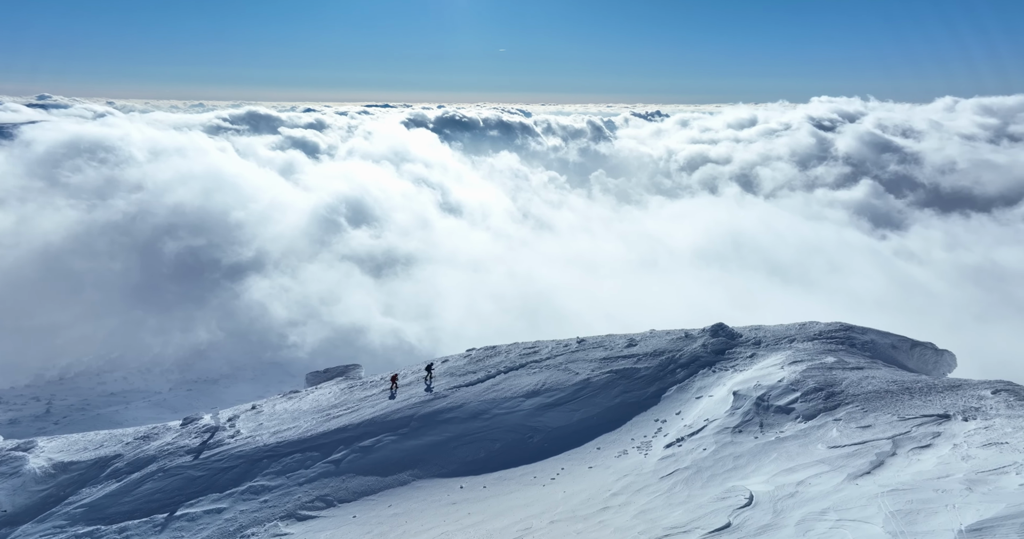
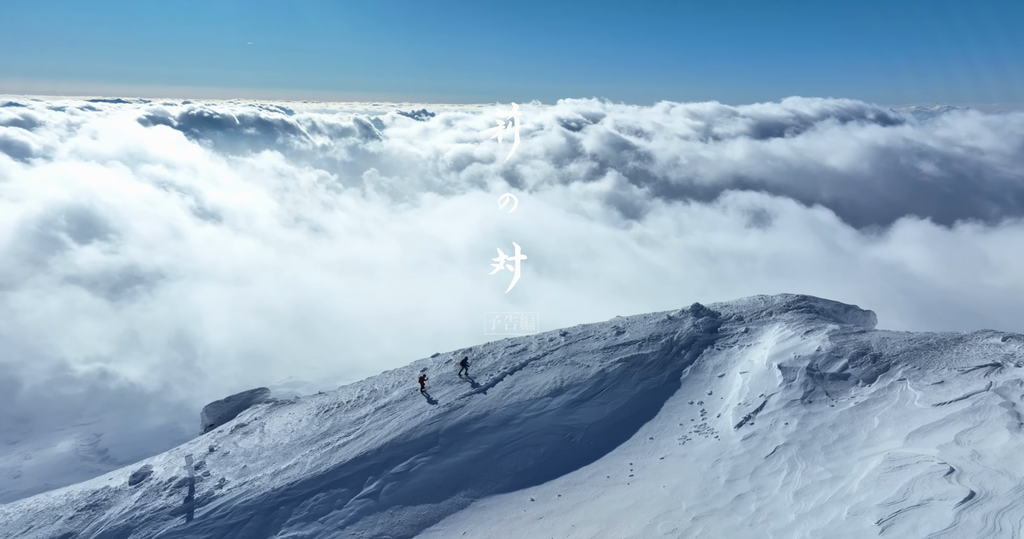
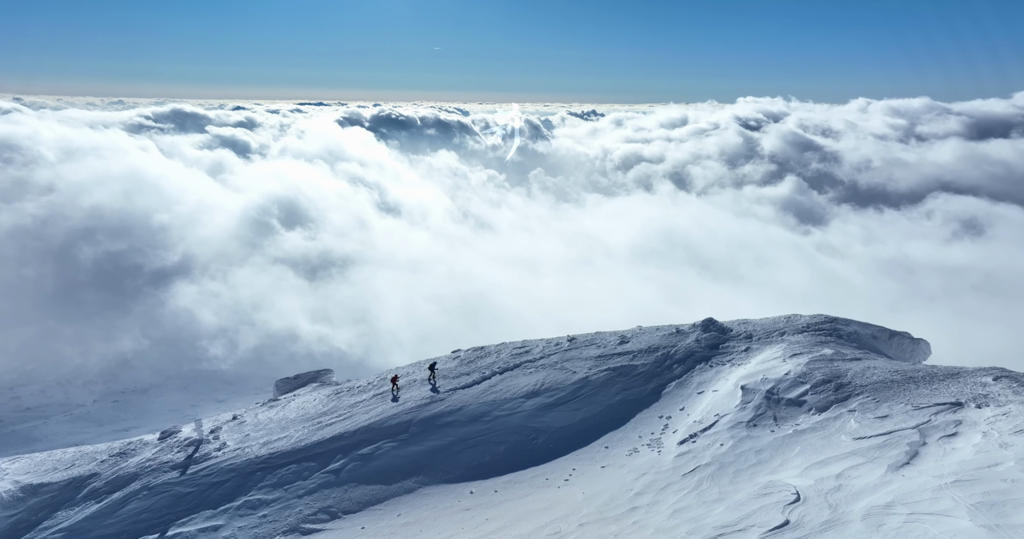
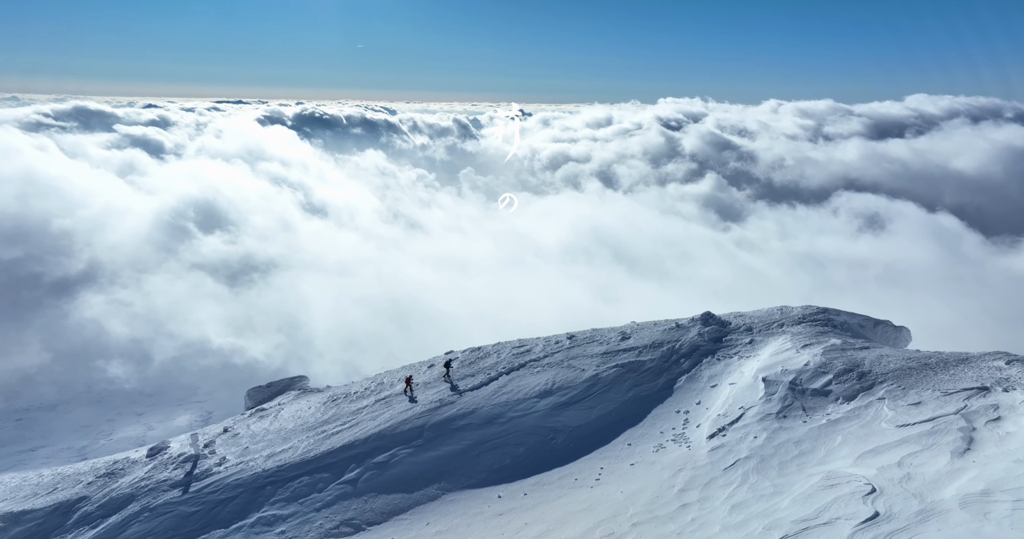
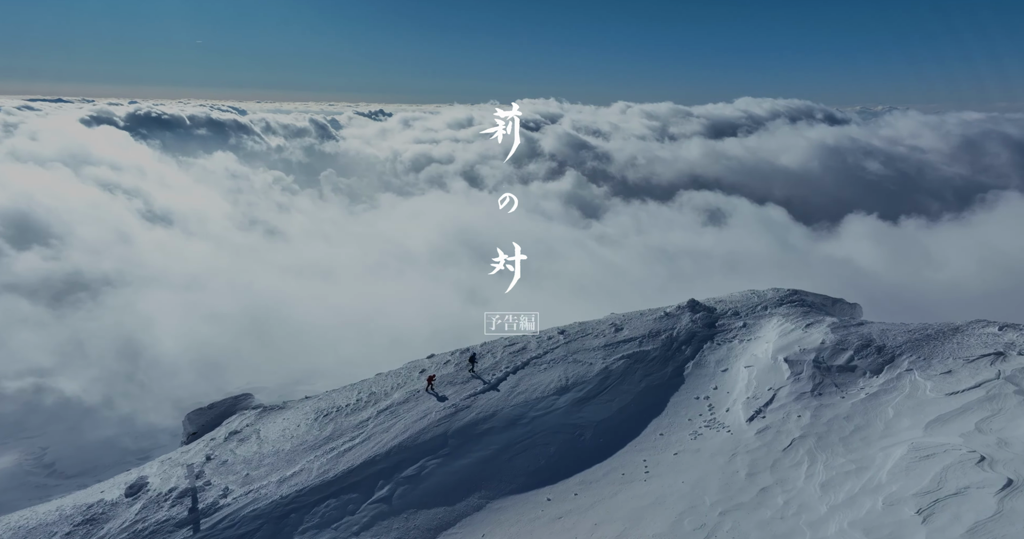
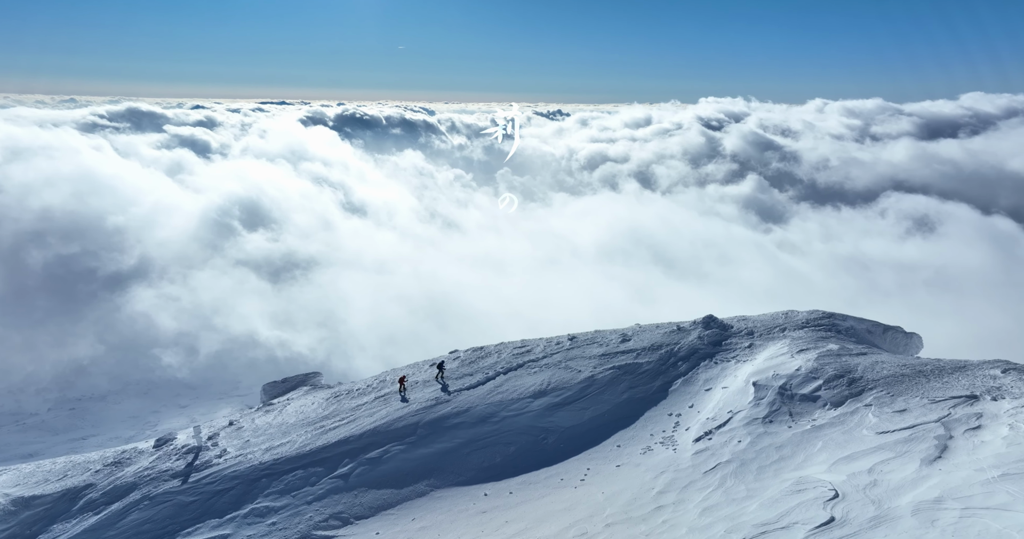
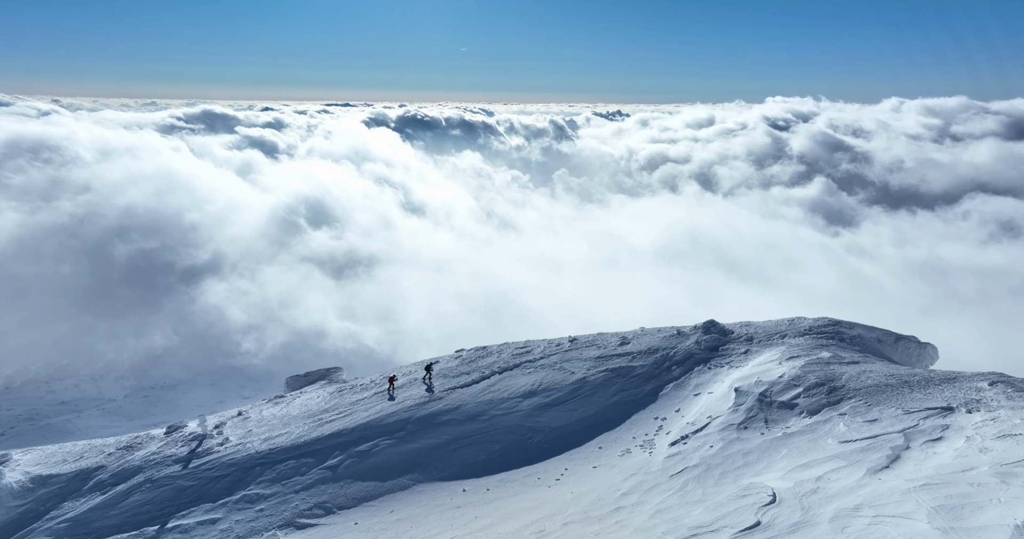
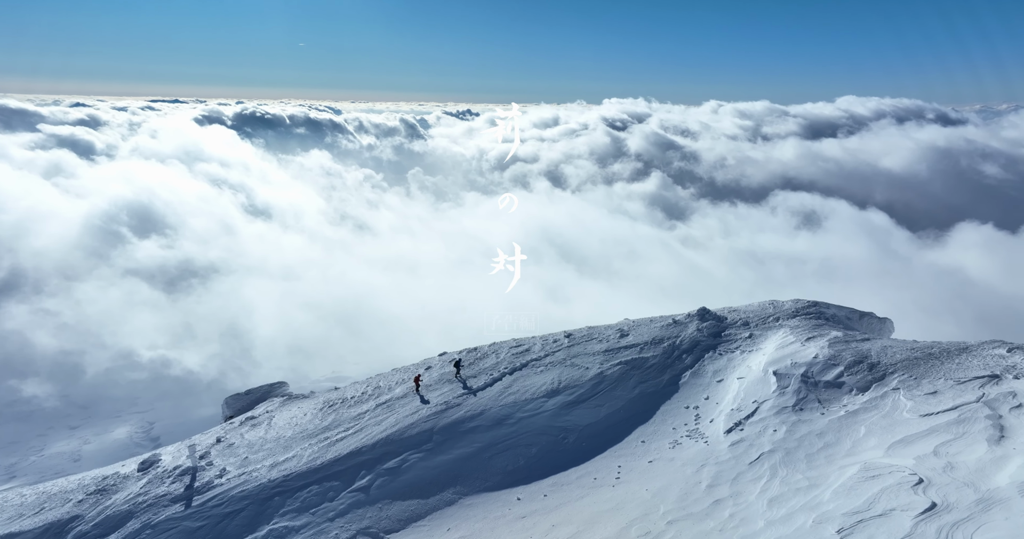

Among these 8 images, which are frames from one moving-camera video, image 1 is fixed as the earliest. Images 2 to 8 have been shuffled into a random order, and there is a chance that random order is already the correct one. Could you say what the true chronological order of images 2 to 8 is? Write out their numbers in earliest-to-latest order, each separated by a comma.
7, 3, 6, 4, 8, 2, 5
